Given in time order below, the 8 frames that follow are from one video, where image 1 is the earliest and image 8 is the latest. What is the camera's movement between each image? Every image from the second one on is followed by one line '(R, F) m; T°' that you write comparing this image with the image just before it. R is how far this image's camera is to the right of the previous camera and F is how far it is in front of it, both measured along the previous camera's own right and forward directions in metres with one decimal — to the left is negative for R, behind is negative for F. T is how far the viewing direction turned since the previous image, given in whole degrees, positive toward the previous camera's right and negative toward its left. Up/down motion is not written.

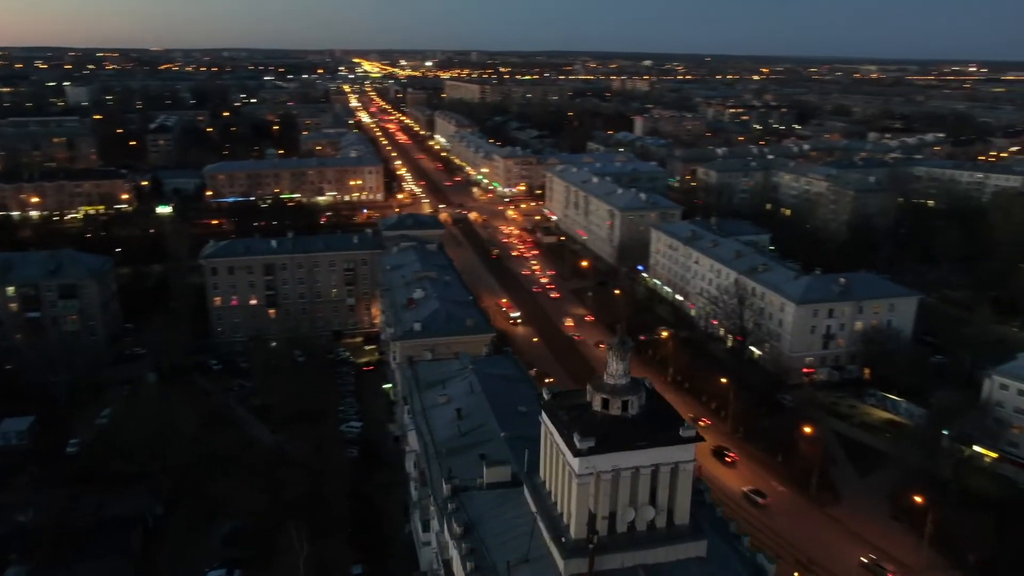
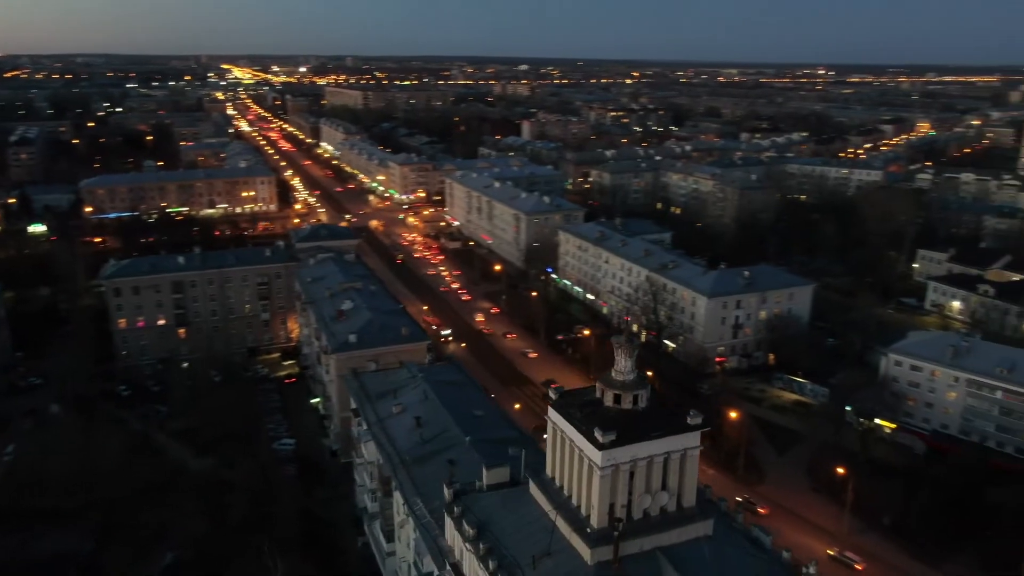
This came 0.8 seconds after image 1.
(-1.7, -0.3) m; +8°
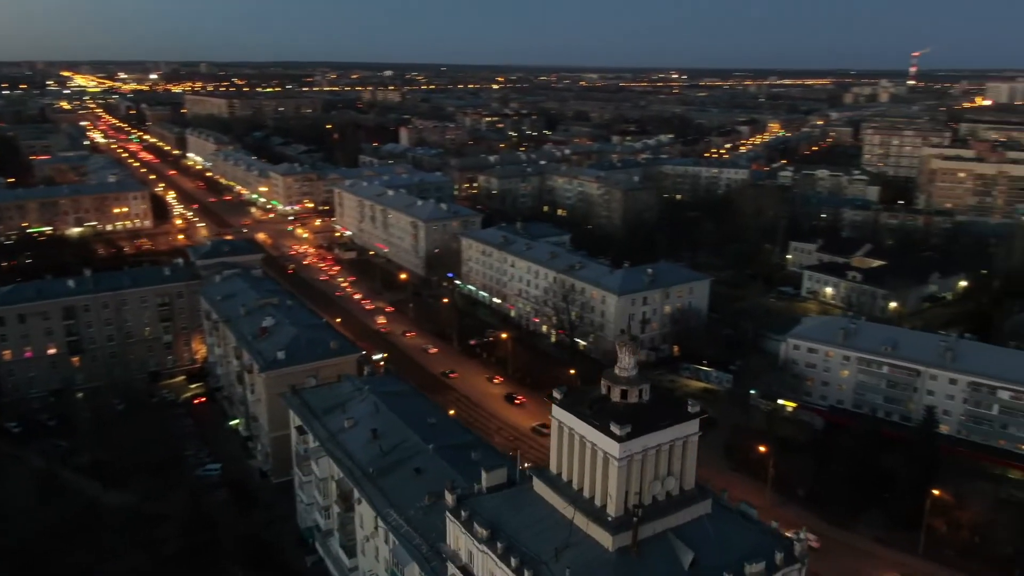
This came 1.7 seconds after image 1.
(-2.0, -0.3) m; +9°
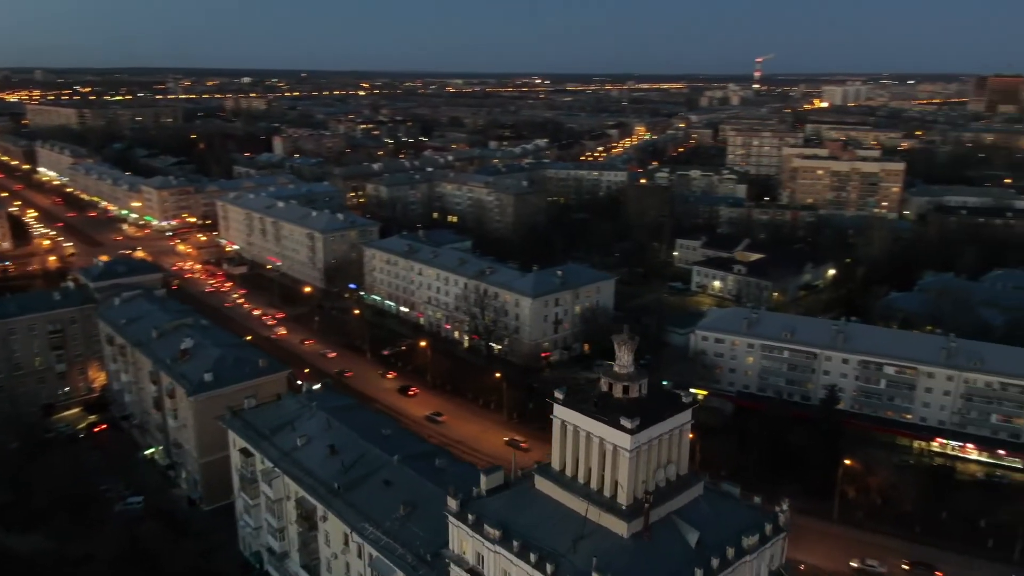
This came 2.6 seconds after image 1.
(-2.0, -0.3) m; +9°
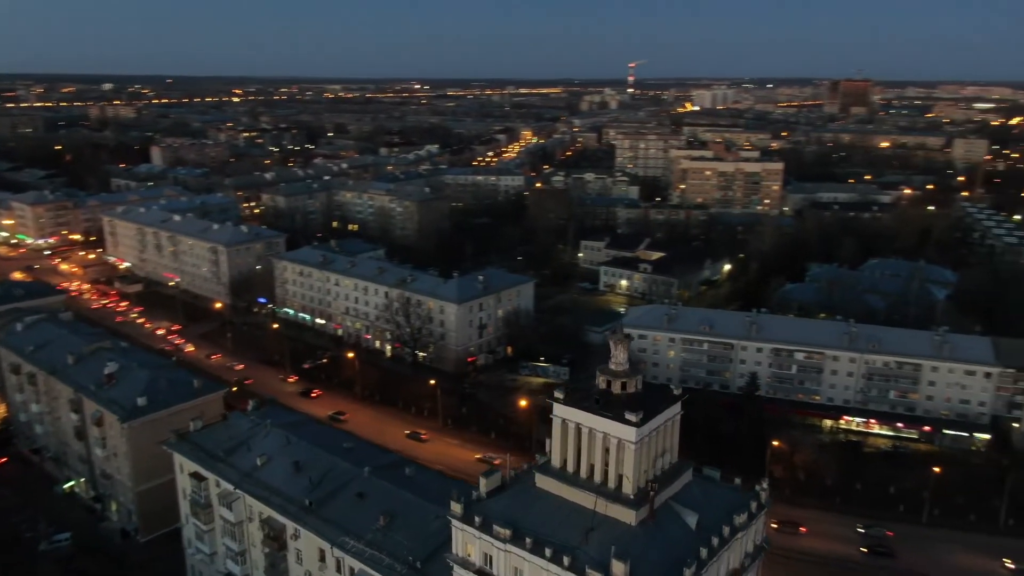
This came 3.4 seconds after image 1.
(-1.9, -0.3) m; +8°
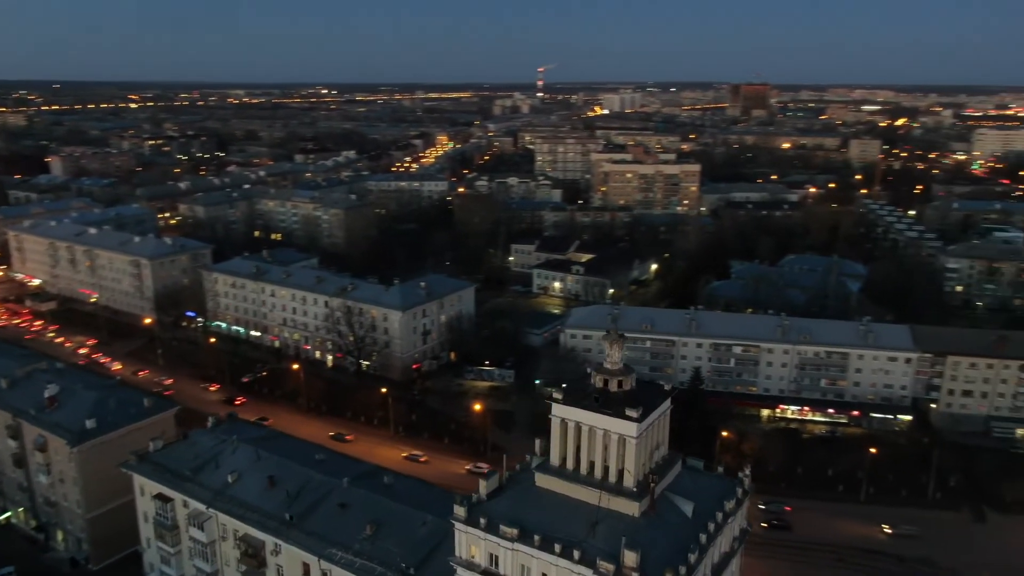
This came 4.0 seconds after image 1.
(-1.4, -0.3) m; +6°
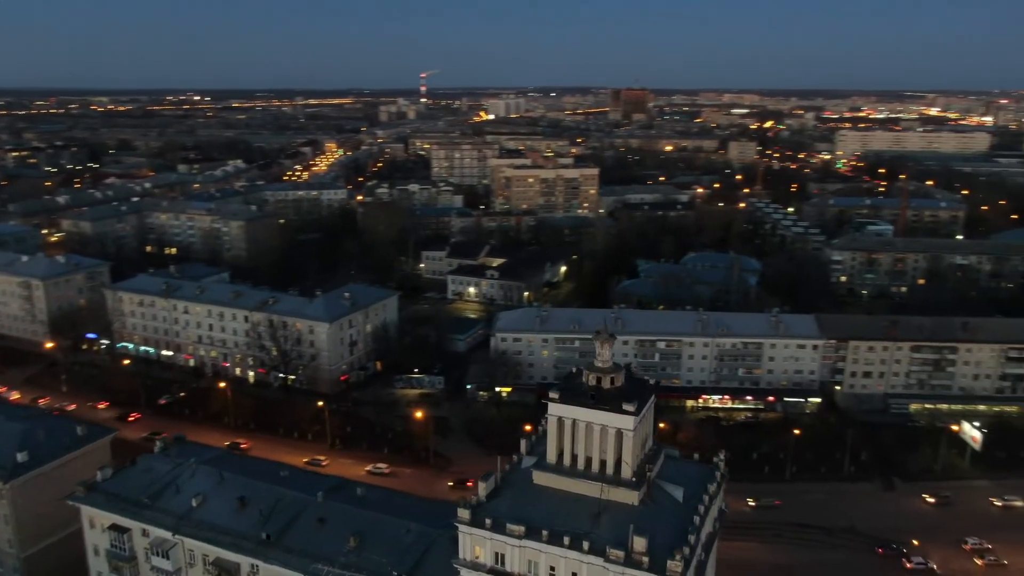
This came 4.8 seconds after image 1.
(-1.9, -0.4) m; +8°
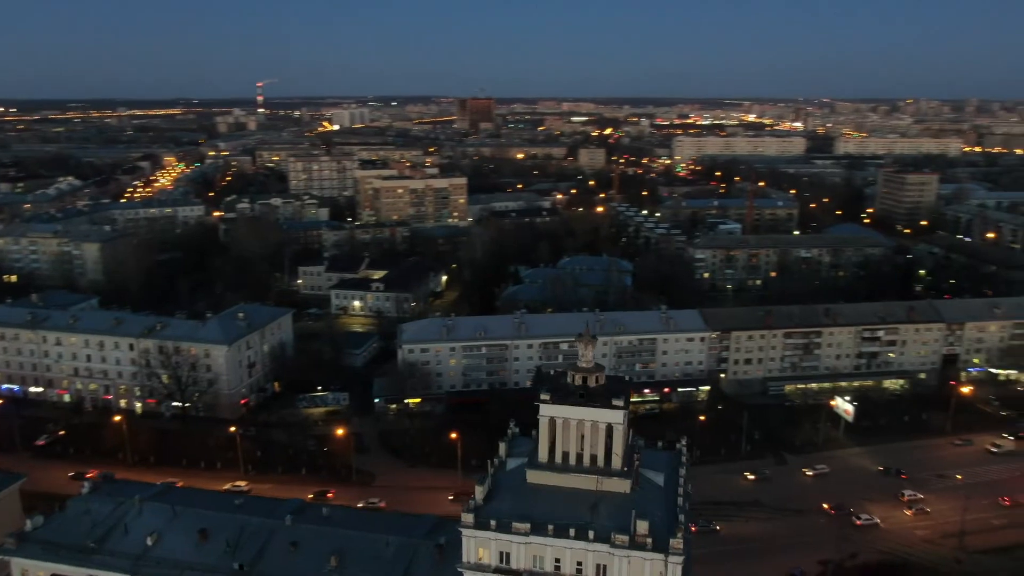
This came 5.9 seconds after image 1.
(-2.7, -0.4) m; +11°
